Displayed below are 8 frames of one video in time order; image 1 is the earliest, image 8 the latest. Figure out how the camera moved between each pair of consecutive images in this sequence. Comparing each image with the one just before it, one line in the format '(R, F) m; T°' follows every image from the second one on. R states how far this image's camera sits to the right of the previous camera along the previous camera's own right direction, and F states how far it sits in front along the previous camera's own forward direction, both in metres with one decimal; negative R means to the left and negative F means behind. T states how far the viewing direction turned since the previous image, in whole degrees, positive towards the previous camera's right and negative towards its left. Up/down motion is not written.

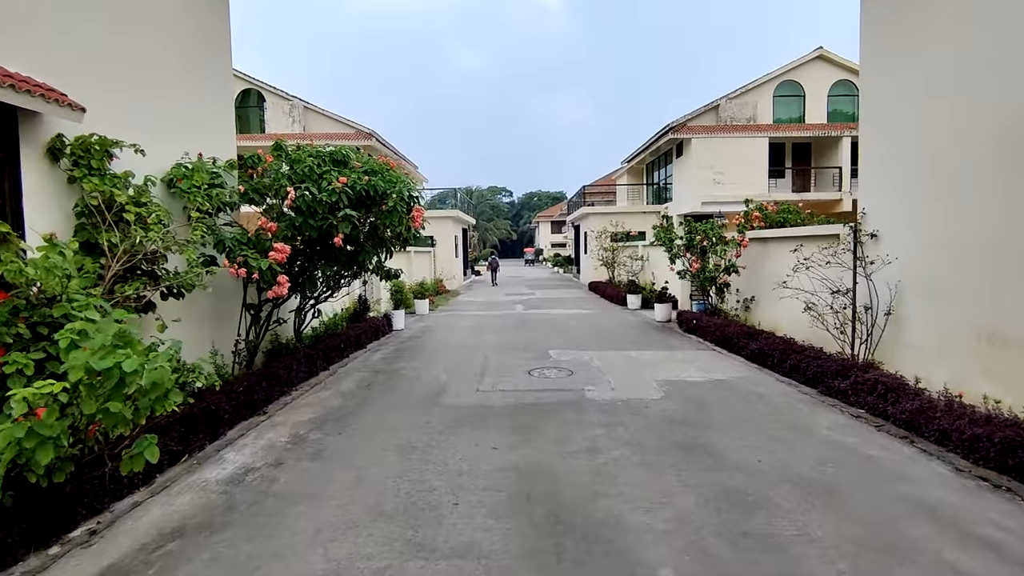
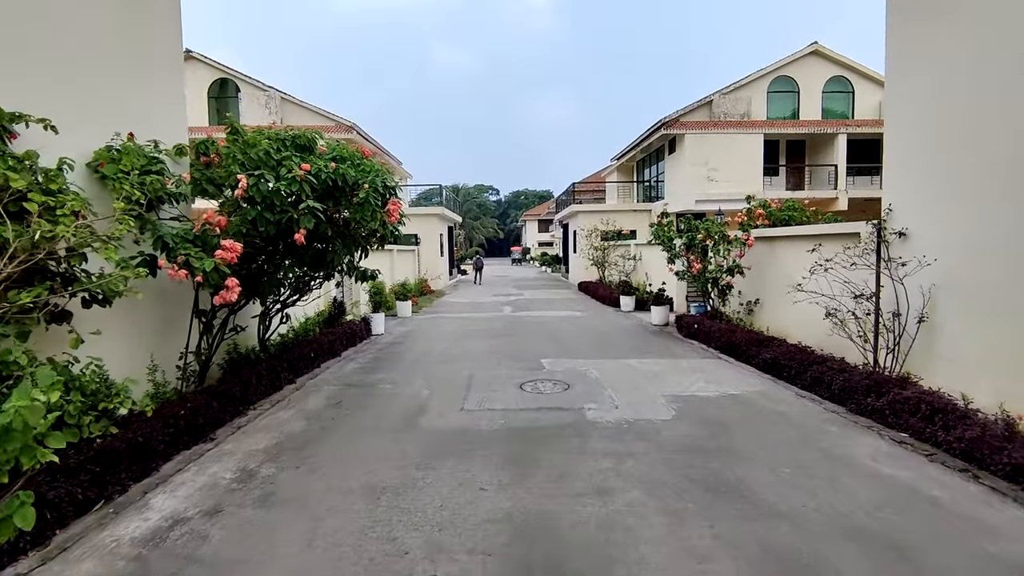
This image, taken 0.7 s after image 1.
(0.0, +0.8) m; +1°
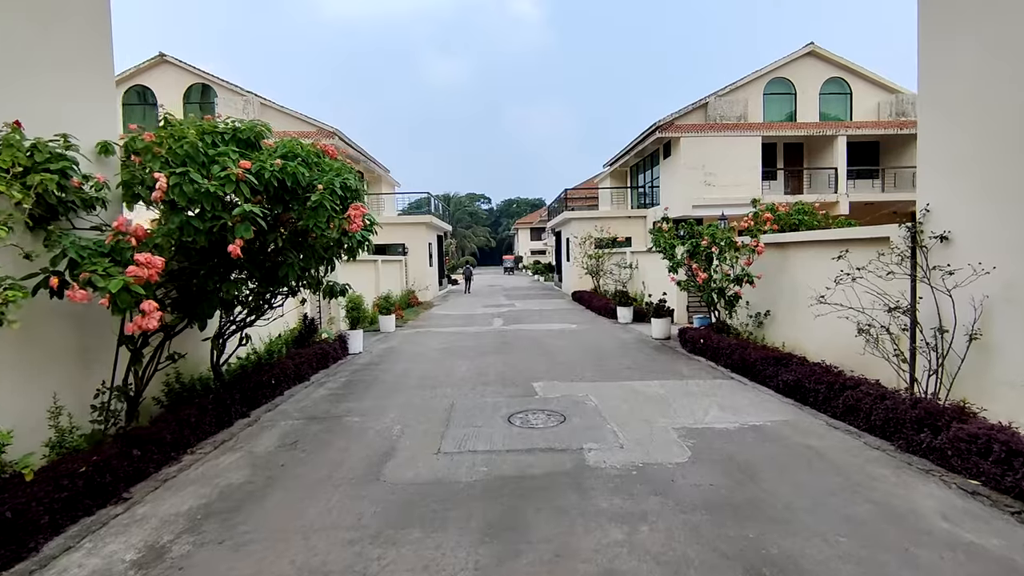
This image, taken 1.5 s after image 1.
(+0.1, +0.9) m; +1°
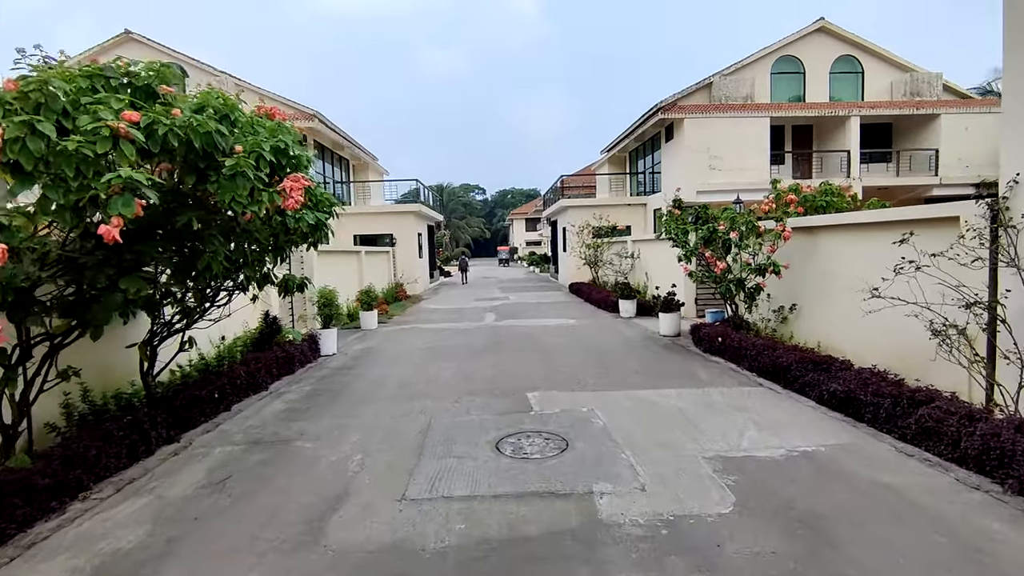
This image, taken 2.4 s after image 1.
(+0.1, +1.1) m; 0°
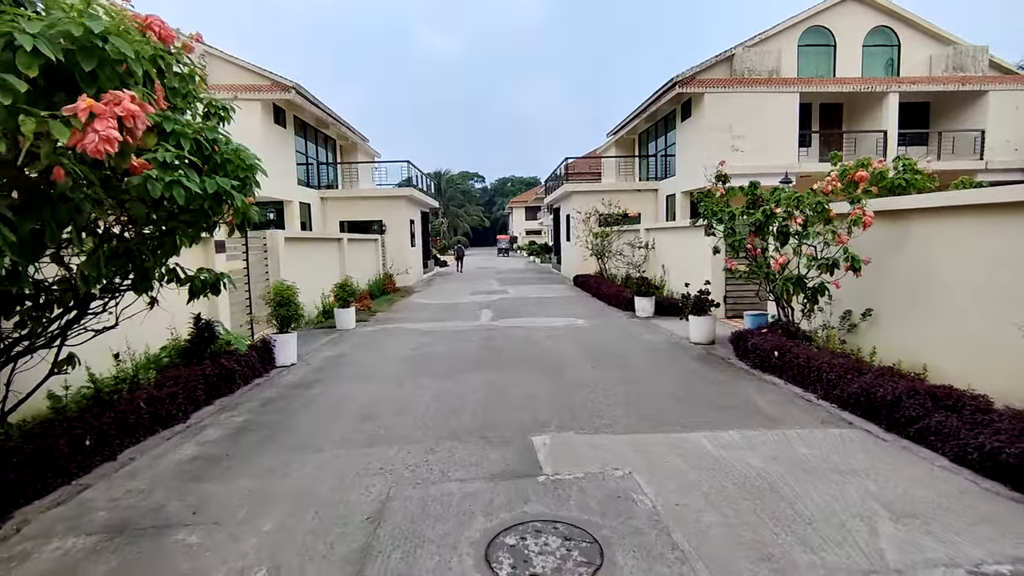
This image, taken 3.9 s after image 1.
(0.0, +1.8) m; 0°
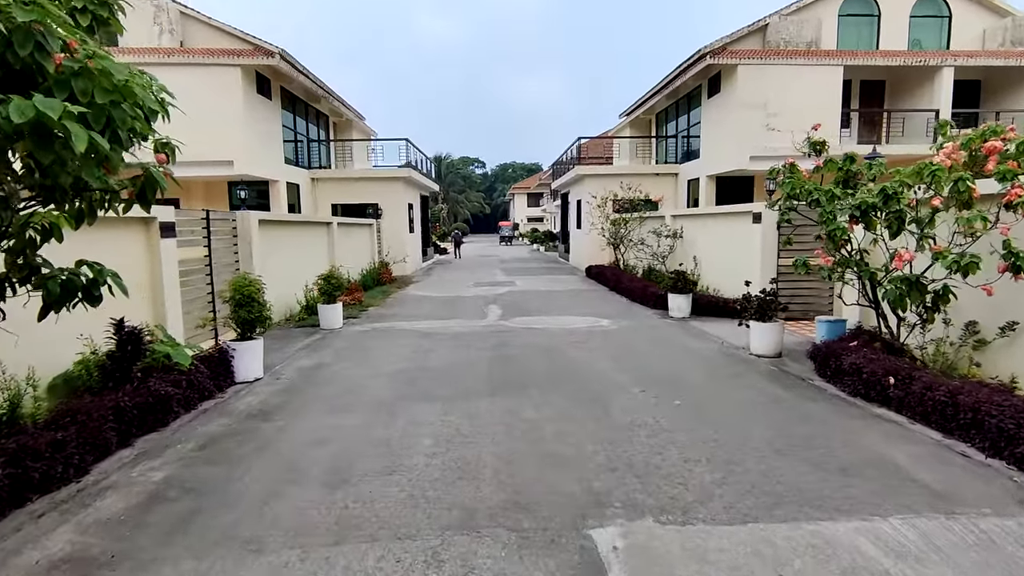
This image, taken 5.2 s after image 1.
(-0.3, +1.6) m; 0°
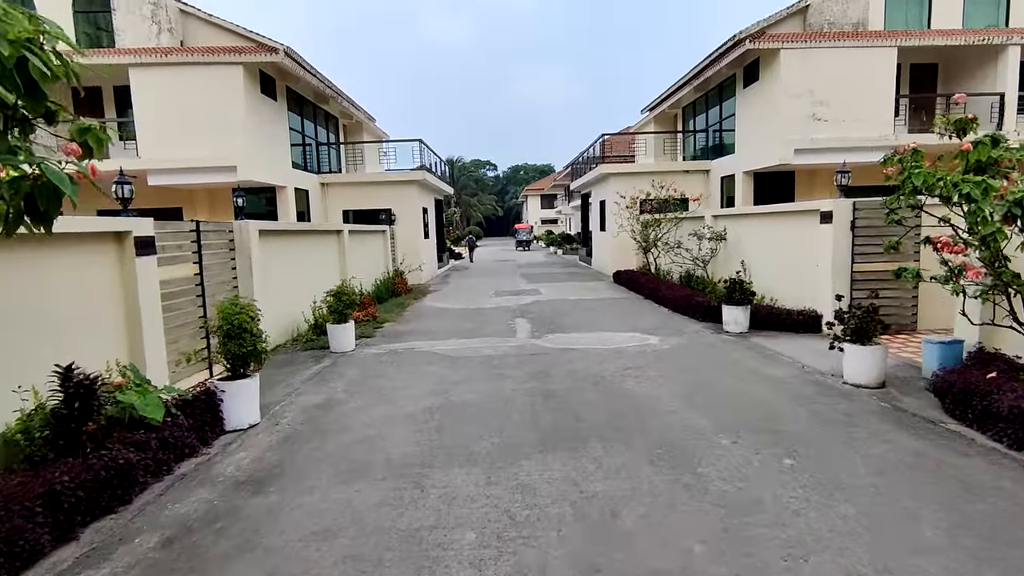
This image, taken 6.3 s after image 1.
(-0.3, +1.1) m; -1°
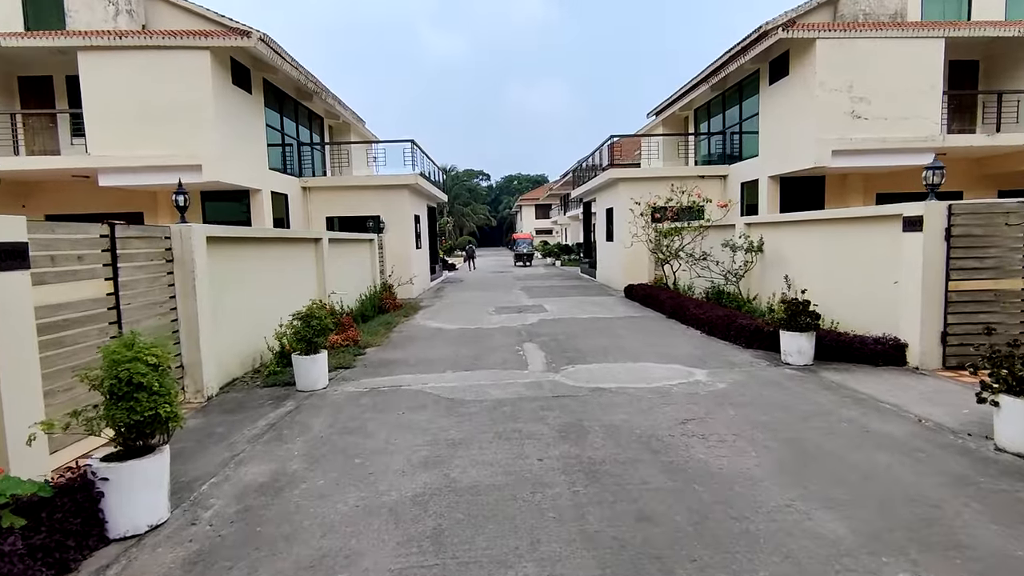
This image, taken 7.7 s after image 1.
(-0.3, +1.6) m; +1°
